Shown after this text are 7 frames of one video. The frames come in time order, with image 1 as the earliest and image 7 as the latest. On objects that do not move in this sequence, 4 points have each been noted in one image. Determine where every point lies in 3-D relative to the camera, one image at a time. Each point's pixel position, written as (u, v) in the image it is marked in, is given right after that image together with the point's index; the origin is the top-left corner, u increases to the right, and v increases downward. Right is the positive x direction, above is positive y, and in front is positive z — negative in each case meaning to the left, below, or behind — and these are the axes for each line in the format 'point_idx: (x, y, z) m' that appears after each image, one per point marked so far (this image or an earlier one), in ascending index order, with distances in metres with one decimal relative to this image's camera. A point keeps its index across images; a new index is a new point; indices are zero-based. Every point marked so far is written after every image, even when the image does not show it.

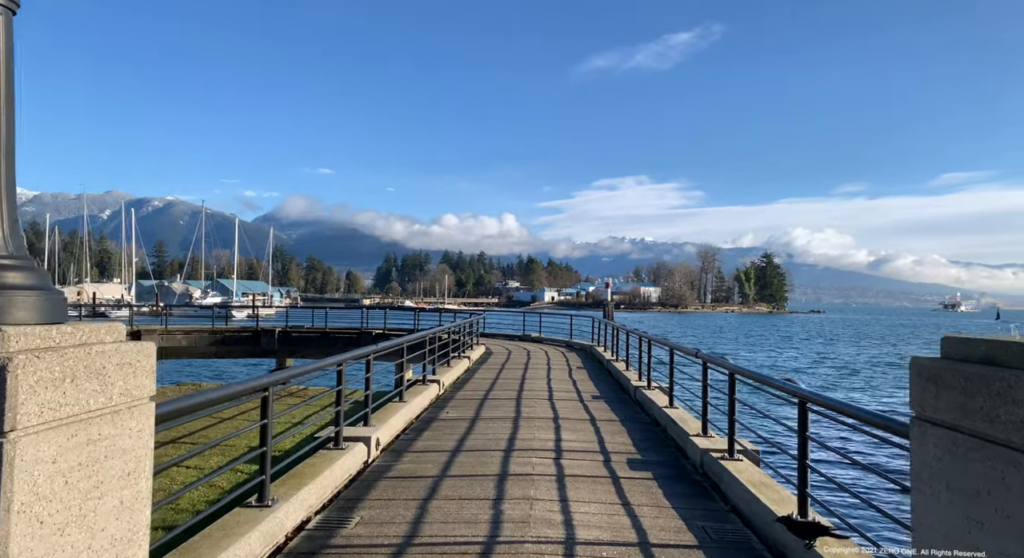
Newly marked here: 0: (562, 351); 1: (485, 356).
0: (+1.2, -1.7, +18.9) m
1: (-0.6, -1.7, +17.8) m
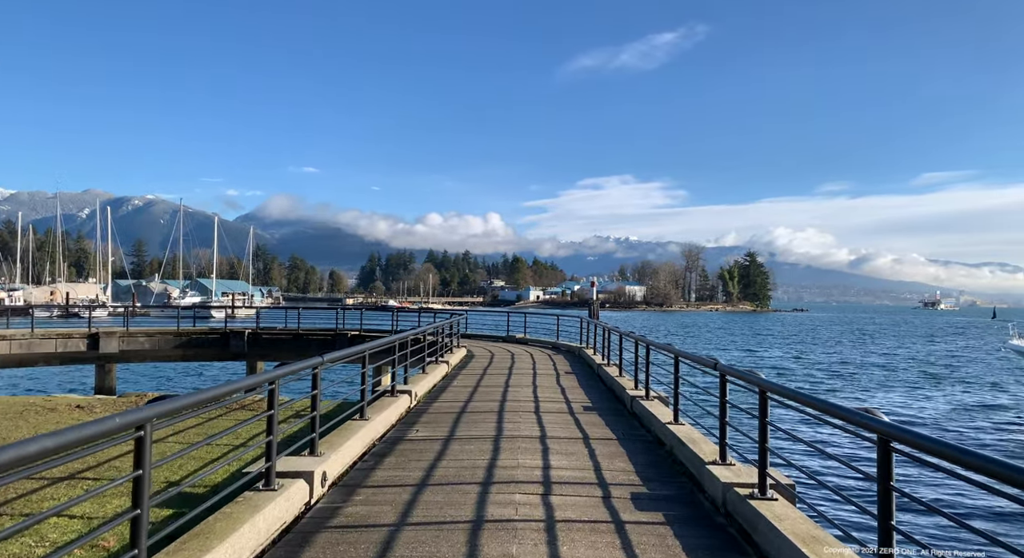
0: (+0.9, -1.7, +18.0) m
1: (-0.9, -1.7, +16.8) m
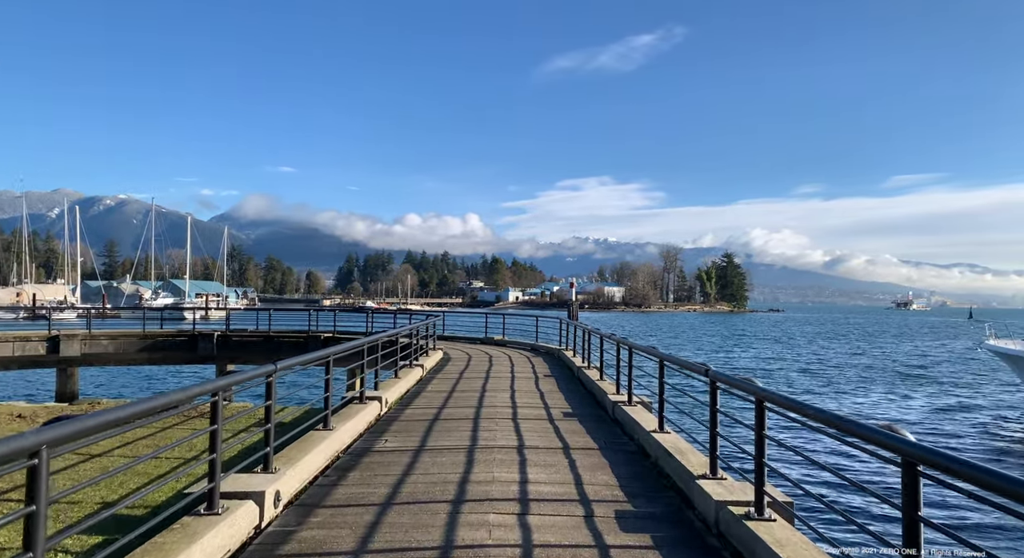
0: (+0.4, -1.7, +17.6) m
1: (-1.4, -1.7, +16.4) m
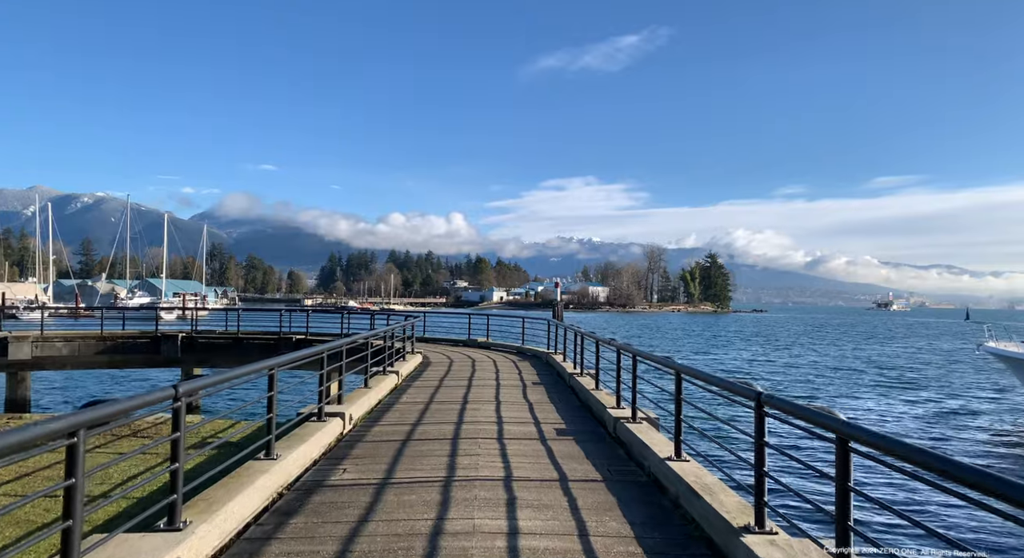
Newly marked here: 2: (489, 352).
0: (0.0, -1.7, +16.6) m
1: (-1.7, -1.7, +15.4) m
2: (-0.5, -1.7, +18.4) m
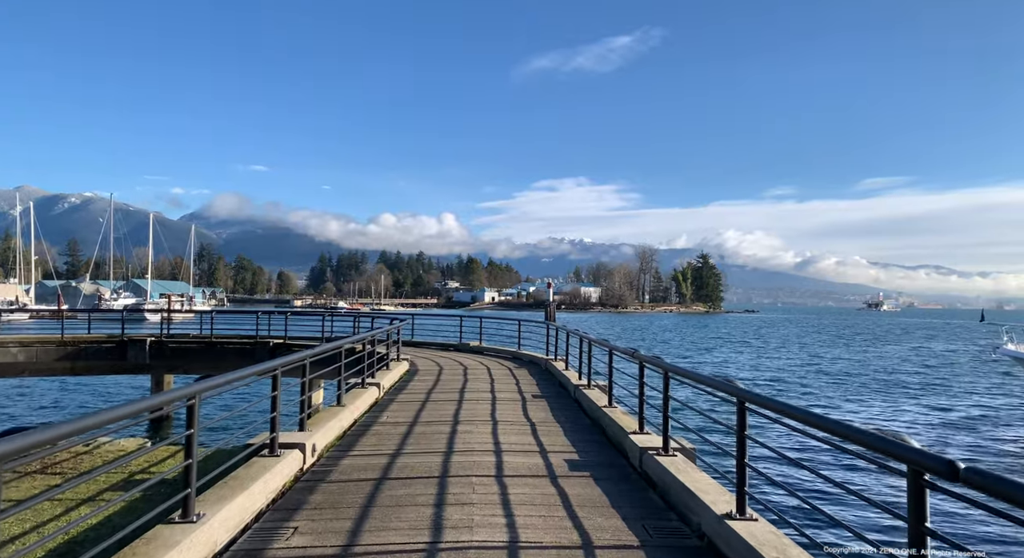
0: (-0.1, -1.7, +15.4) m
1: (-1.8, -1.6, +14.2) m
2: (-0.7, -1.7, +17.3) m
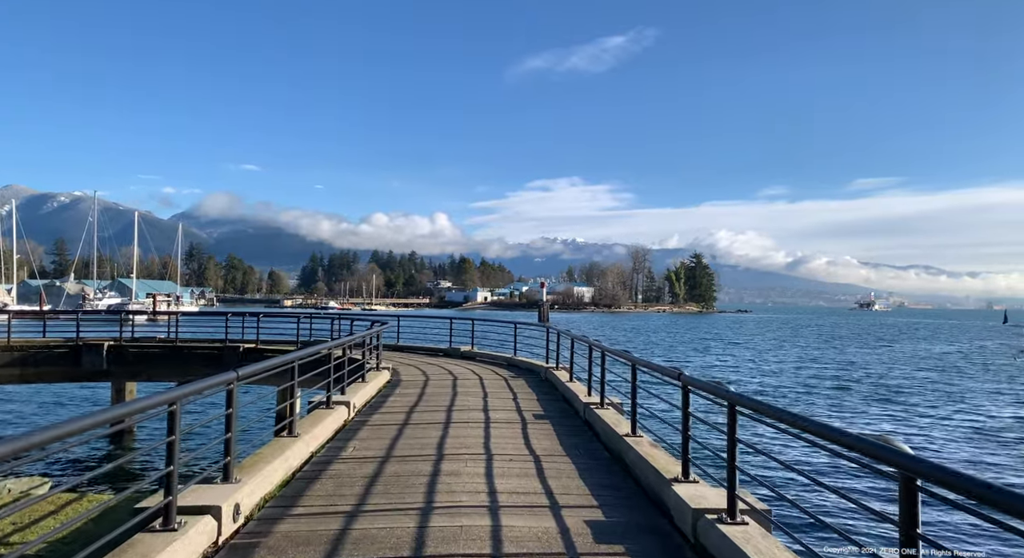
0: (-0.1, -1.6, +14.0) m
1: (-1.9, -1.6, +12.8) m
2: (-0.8, -1.7, +15.9) m
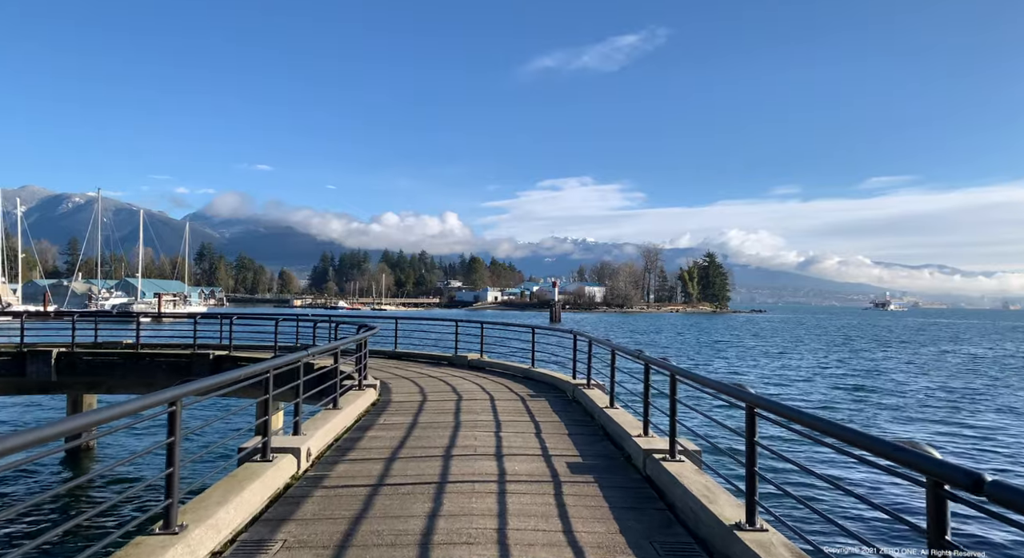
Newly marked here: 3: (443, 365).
0: (0.0, -1.6, +12.5) m
1: (-1.7, -1.6, +11.2) m
2: (-0.5, -1.7, +14.3) m
3: (-1.4, -1.7, +17.2) m
